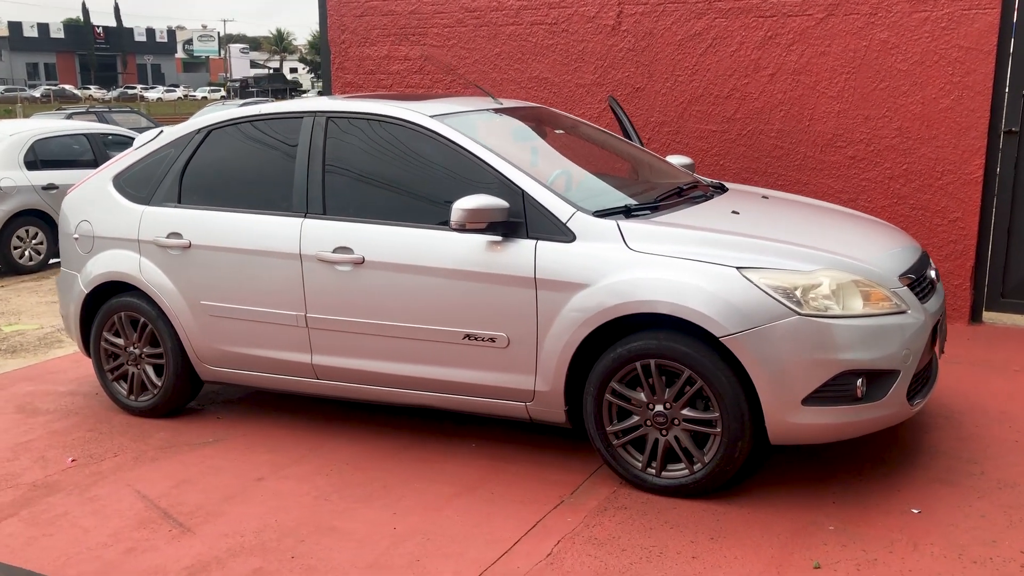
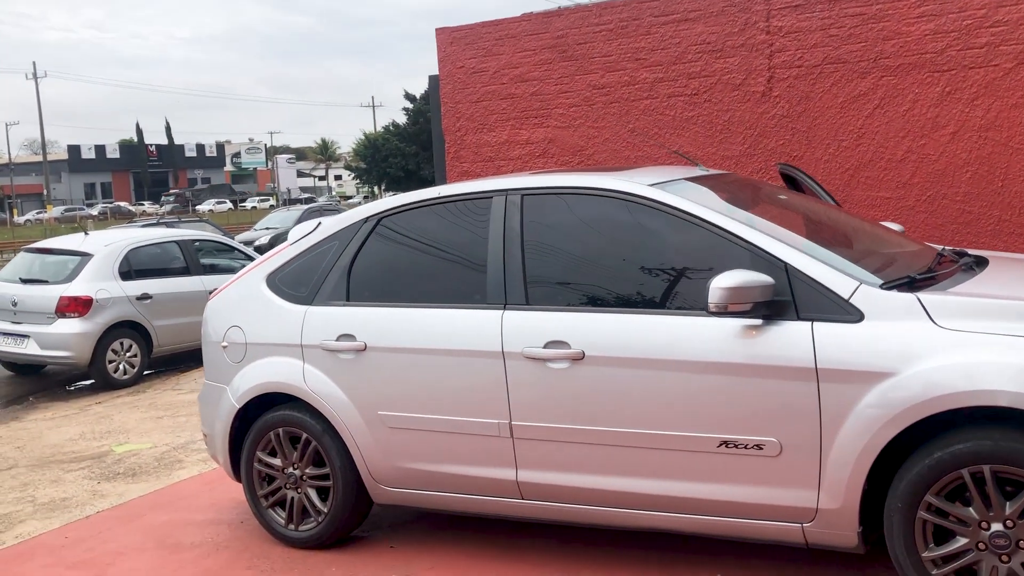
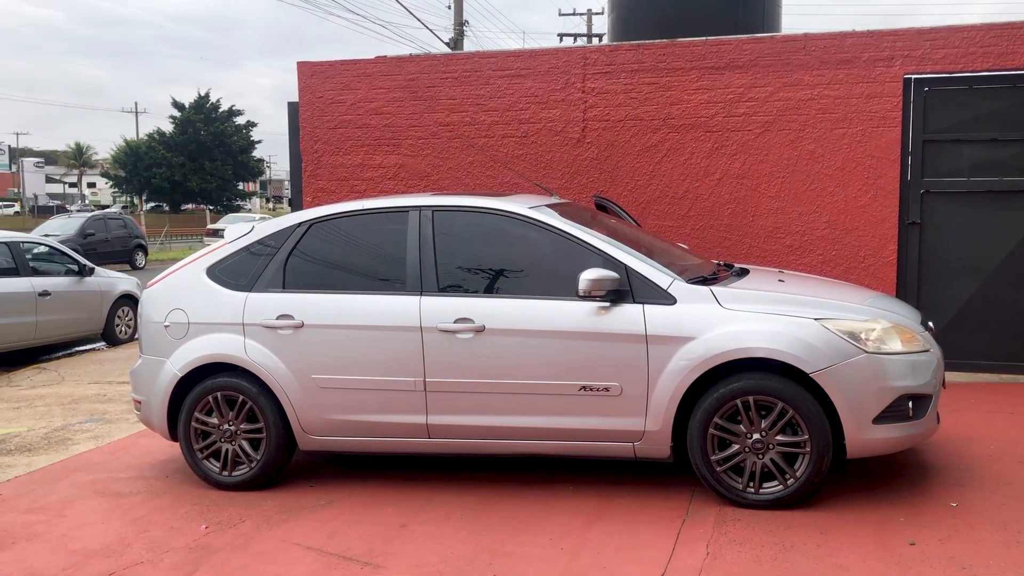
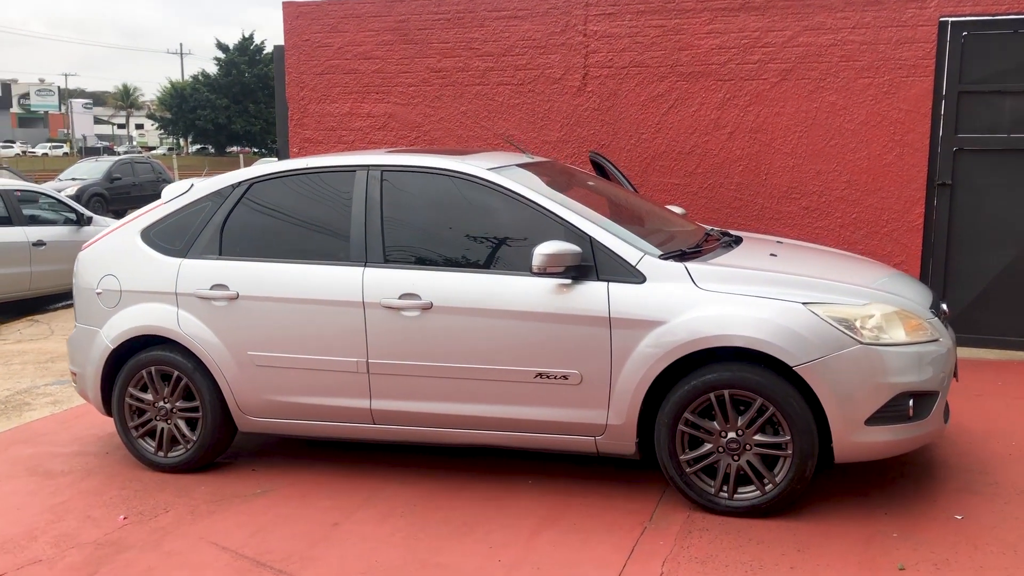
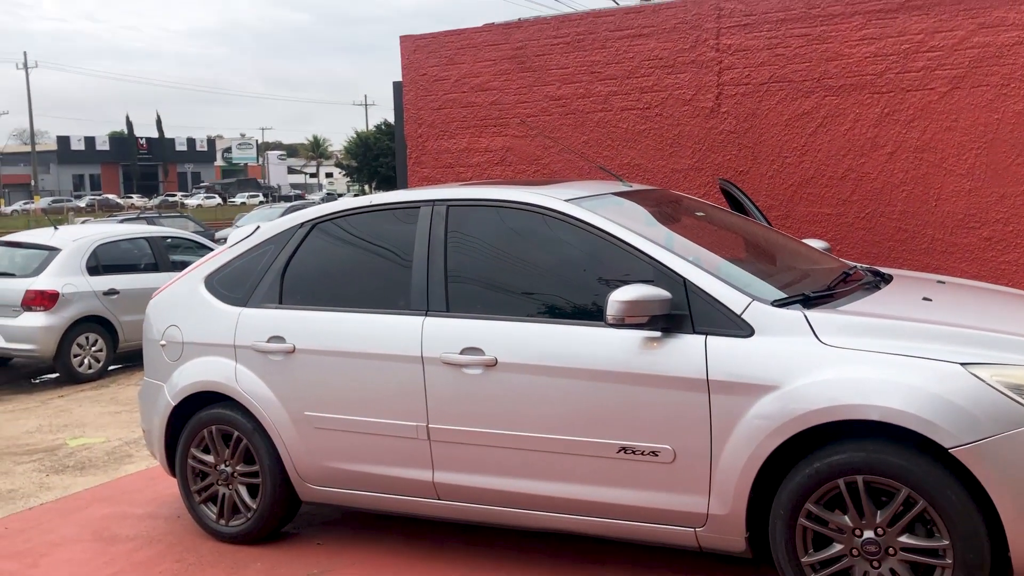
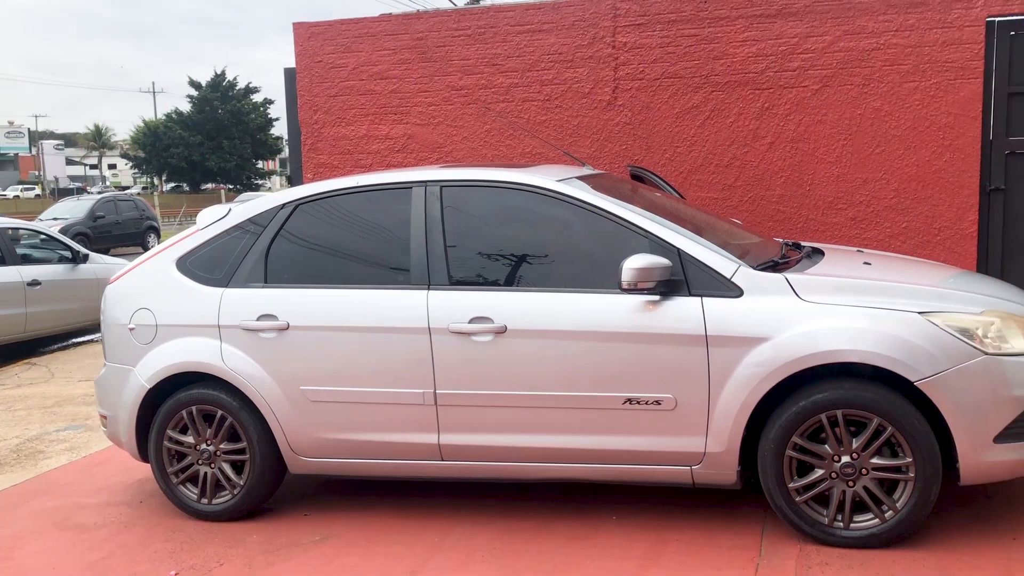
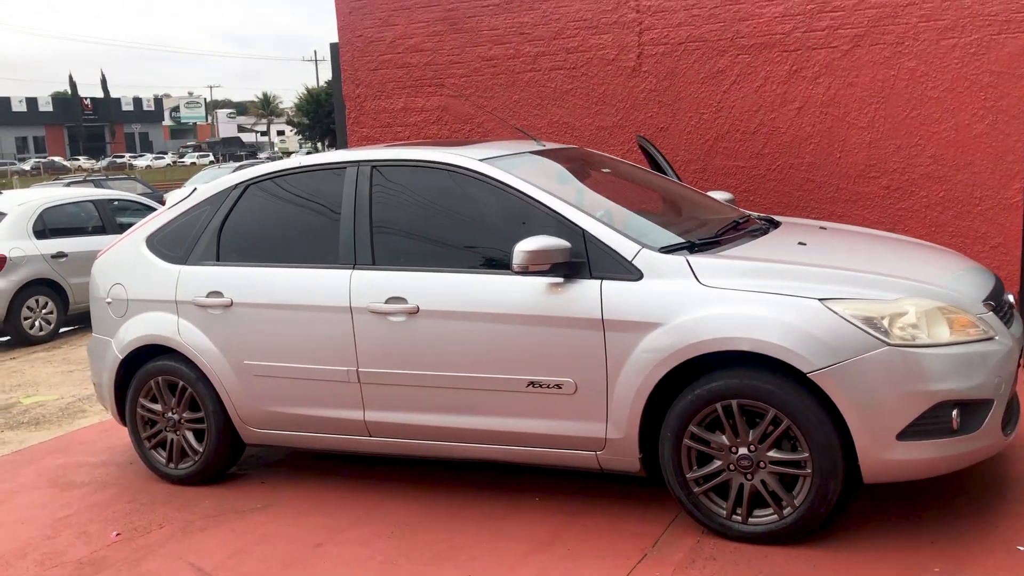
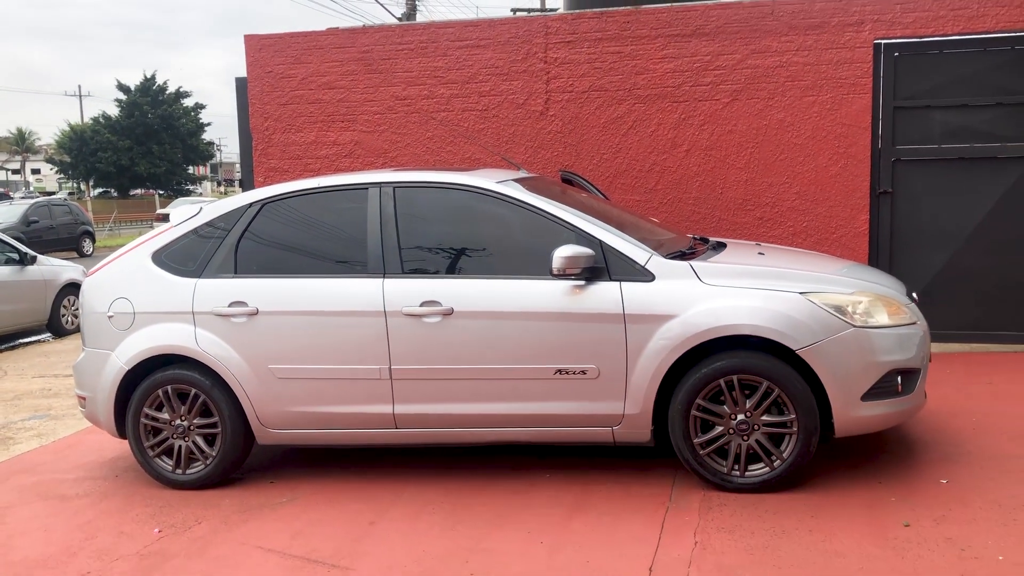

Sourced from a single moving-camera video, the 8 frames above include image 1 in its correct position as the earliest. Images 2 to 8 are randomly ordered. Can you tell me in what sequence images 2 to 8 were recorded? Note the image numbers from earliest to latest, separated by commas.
7, 5, 2, 6, 8, 3, 4
